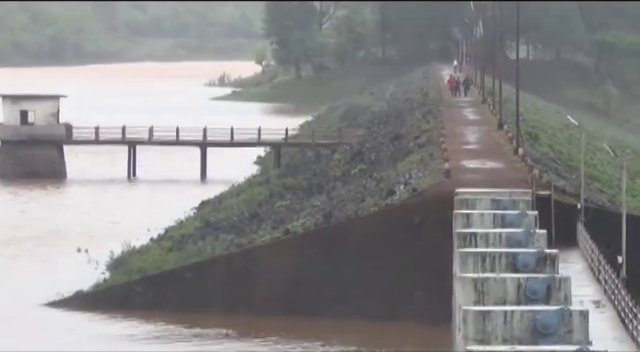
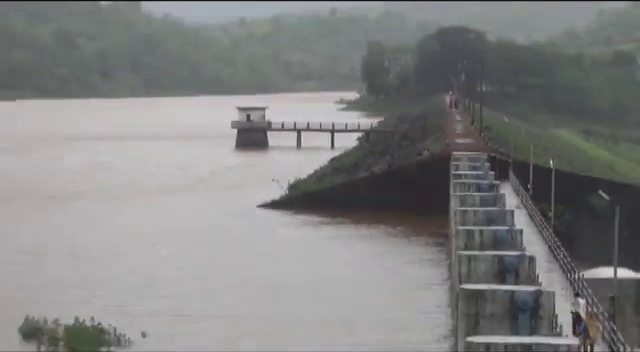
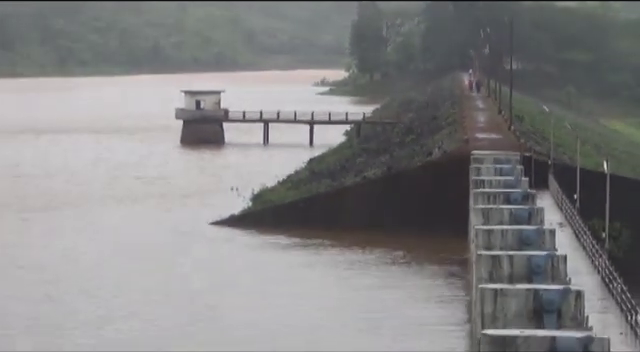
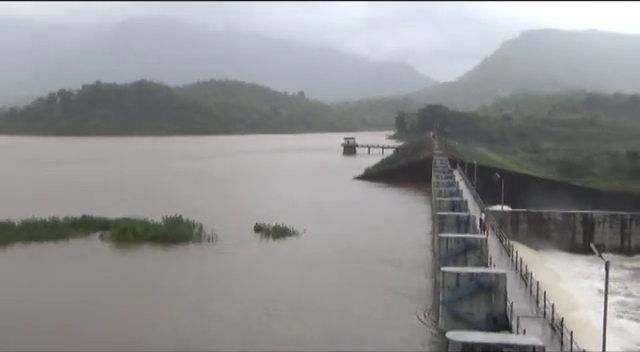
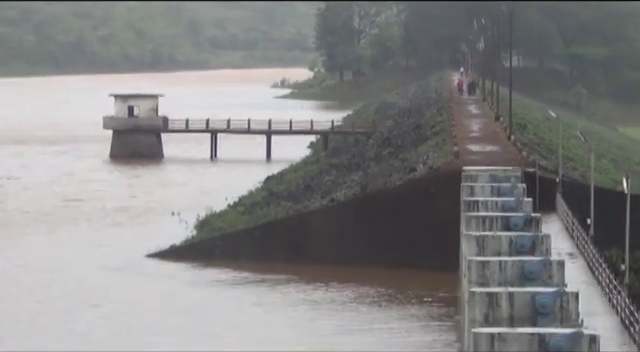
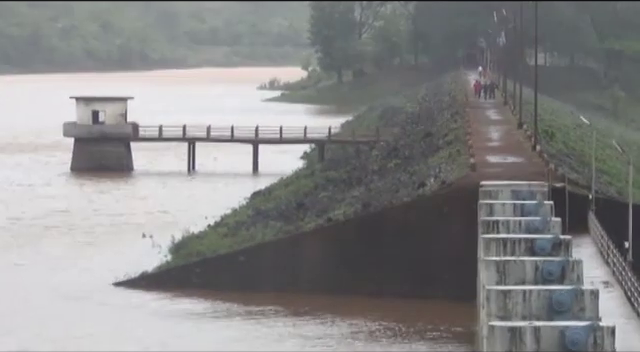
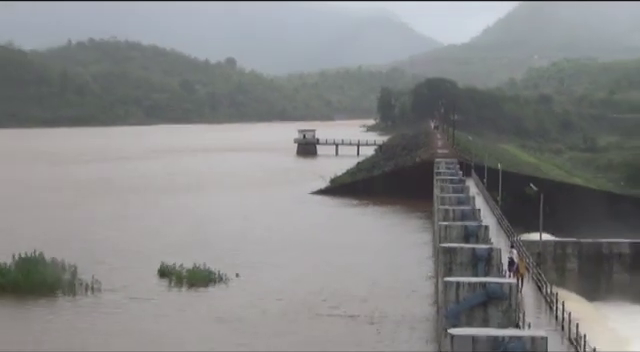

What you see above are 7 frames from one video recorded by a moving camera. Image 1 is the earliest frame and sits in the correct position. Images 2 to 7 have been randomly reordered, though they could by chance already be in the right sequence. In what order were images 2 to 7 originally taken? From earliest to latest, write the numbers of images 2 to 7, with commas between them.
6, 5, 3, 2, 7, 4
